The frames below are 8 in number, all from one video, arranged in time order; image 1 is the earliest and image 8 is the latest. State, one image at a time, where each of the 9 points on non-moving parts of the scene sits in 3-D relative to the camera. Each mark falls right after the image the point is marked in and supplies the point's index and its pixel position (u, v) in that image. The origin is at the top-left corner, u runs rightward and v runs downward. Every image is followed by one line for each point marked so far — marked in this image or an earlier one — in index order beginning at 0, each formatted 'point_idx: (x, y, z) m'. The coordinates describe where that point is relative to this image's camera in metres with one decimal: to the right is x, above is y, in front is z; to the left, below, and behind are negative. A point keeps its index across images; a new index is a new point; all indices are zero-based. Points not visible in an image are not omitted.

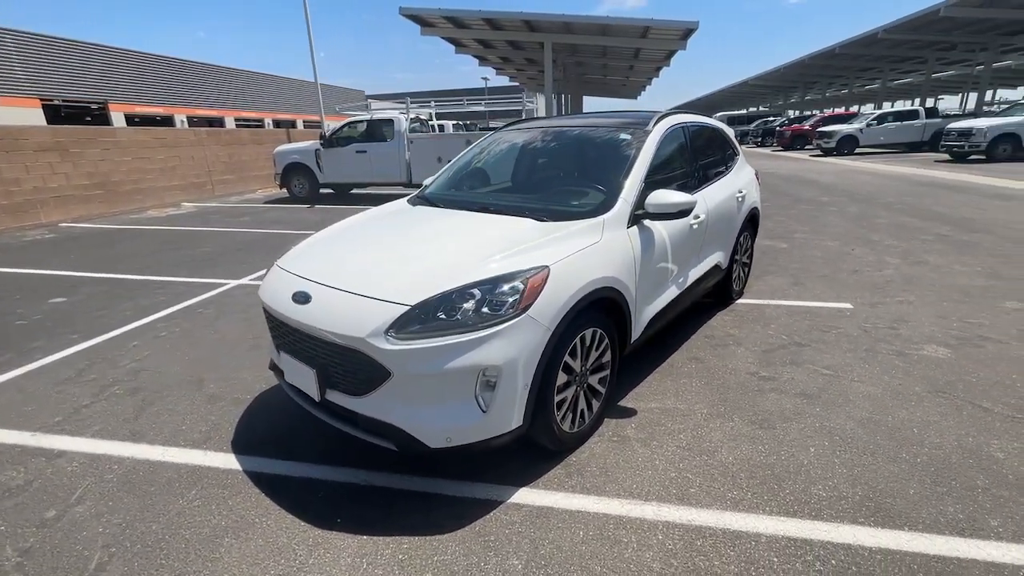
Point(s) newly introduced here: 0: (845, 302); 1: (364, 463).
0: (+3.5, -0.1, +5.0) m
1: (-0.8, -1.0, +2.7) m
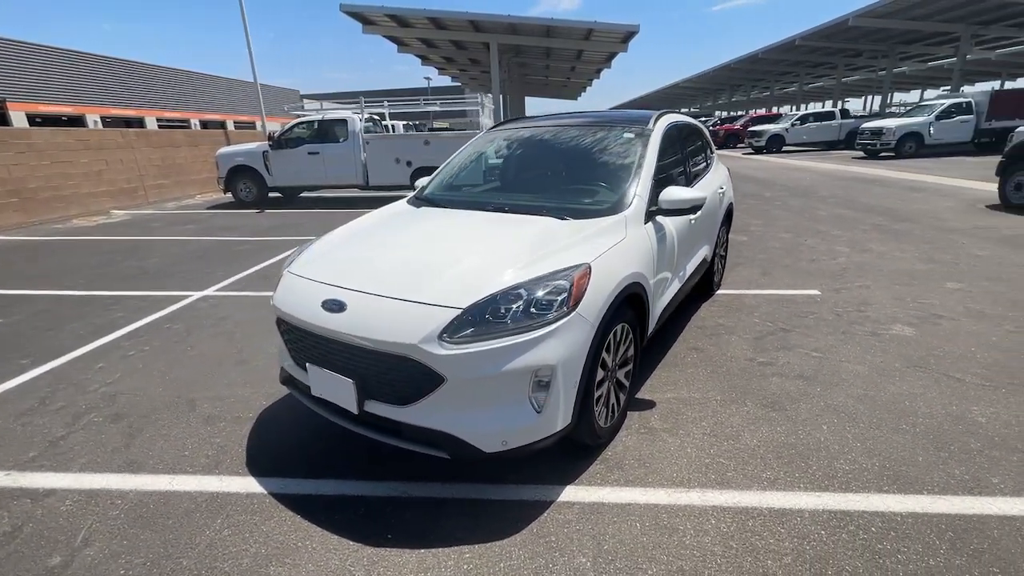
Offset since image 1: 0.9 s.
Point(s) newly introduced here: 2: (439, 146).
0: (+3.4, 0.0, +5.3) m
1: (-0.6, -1.0, +2.6) m
2: (-1.8, +3.5, +11.7) m
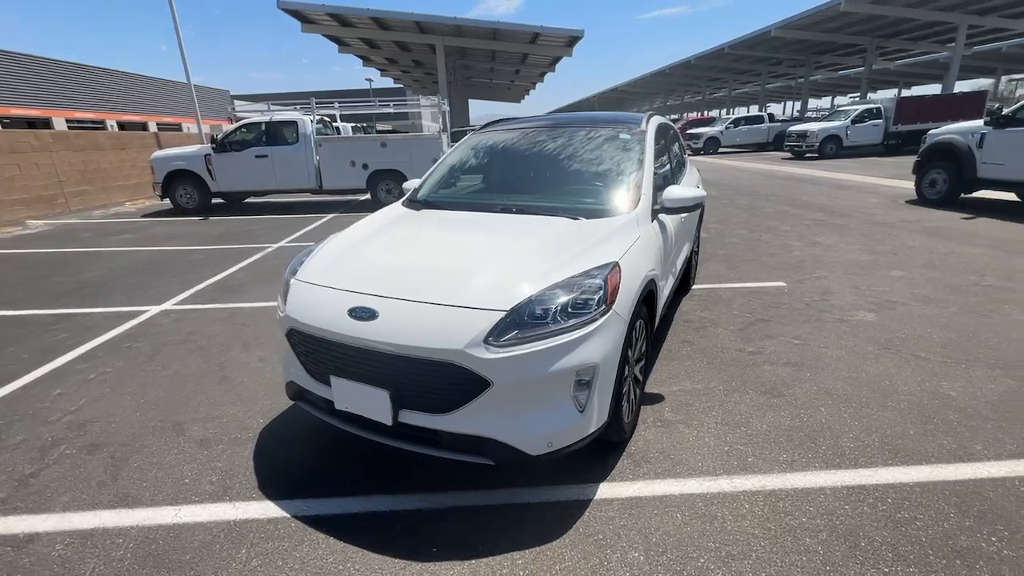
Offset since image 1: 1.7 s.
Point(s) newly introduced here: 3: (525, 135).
0: (+3.2, +0.1, +5.7) m
1: (-0.4, -1.0, +2.5) m
2: (-2.8, +3.4, +11.4) m
3: (+0.2, +1.3, +4.0) m
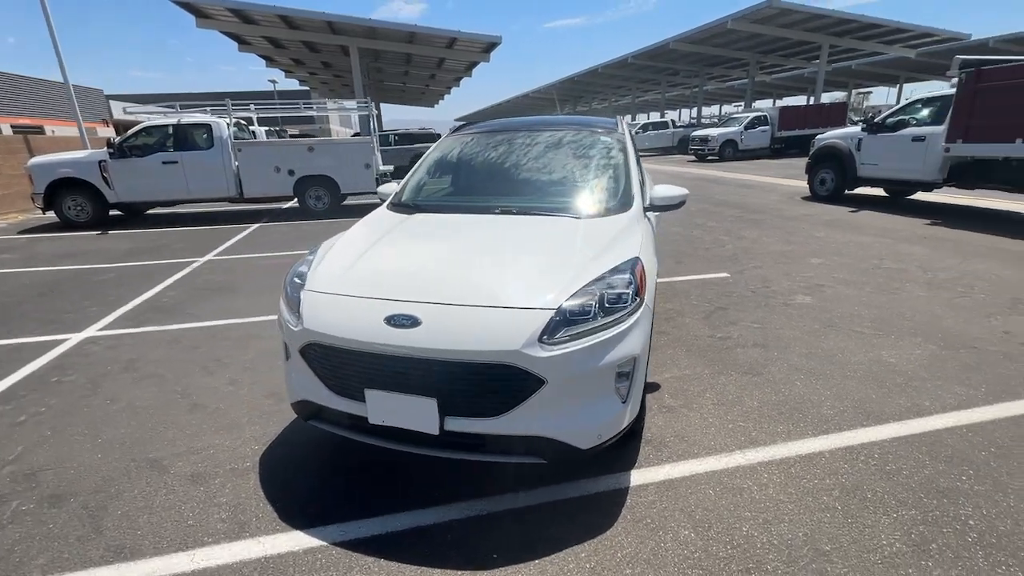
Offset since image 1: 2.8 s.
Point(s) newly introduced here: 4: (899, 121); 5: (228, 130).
0: (+2.7, +0.2, +6.2) m
1: (-0.2, -1.1, +2.4) m
2: (-4.3, +3.1, +10.9) m
3: (0.0, +1.3, +4.0) m
4: (+8.4, +3.6, +10.2) m
5: (-6.3, +3.5, +10.5) m
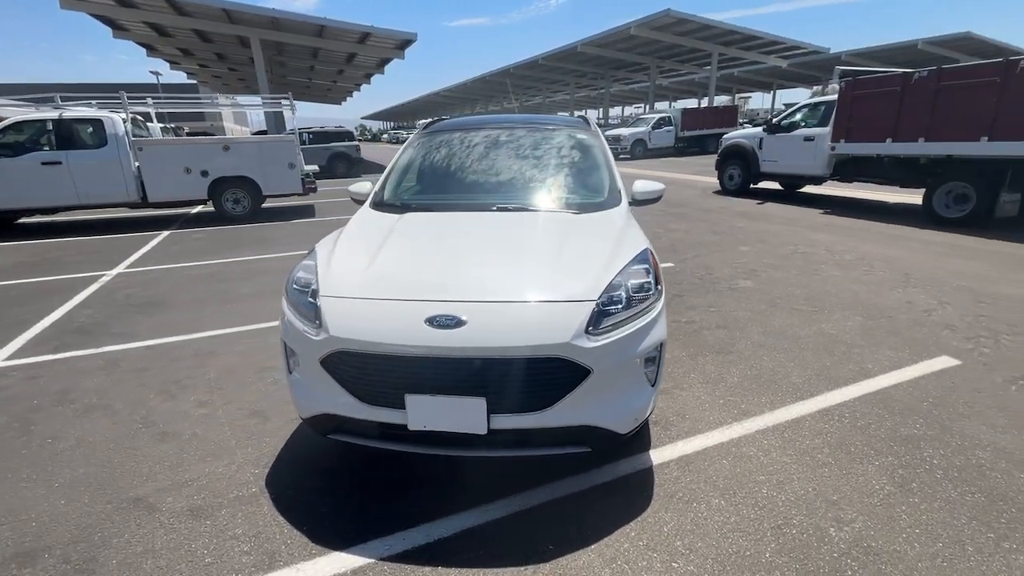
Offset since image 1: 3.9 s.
0: (+2.1, +0.4, +6.6) m
1: (-0.1, -1.0, +2.4) m
2: (-5.7, +2.9, +10.0) m
3: (-0.2, +1.3, +4.0) m
4: (+6.8, +4.0, +11.5) m
5: (-7.6, +3.2, +9.3) m
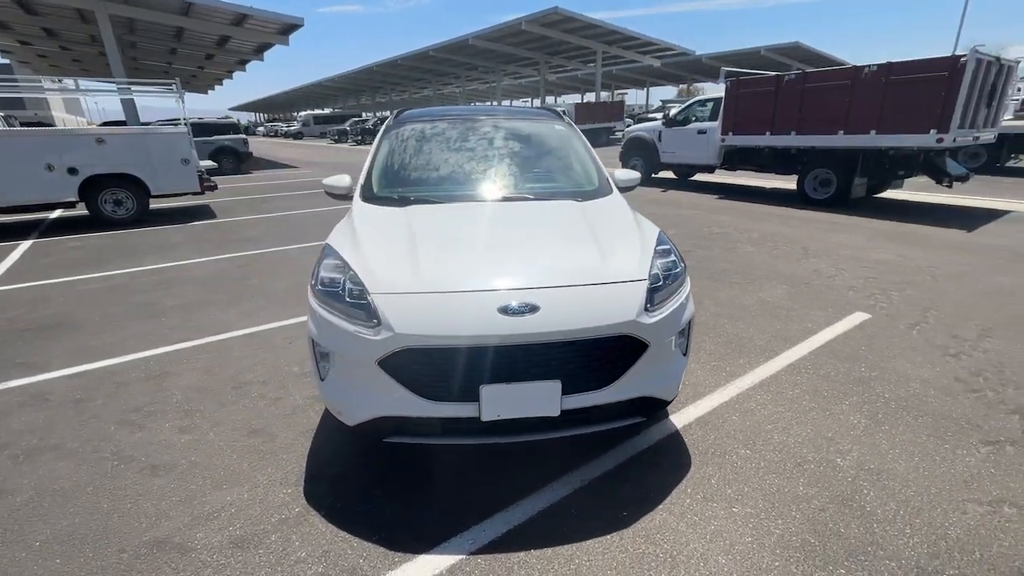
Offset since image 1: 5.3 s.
0: (+1.4, +0.6, +7.0) m
1: (+0.2, -1.0, +2.5) m
2: (-7.1, +2.6, +8.6) m
3: (-0.5, +1.3, +4.0) m
4: (+4.7, +4.6, +12.8) m
5: (-8.8, +2.8, +7.5) m
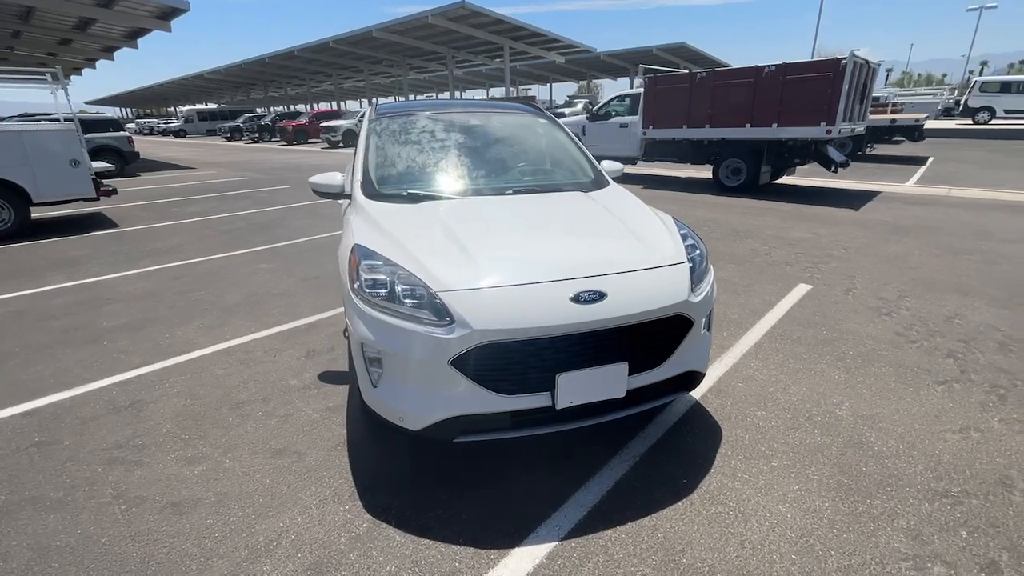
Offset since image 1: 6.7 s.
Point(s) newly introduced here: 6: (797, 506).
0: (+0.7, +0.8, +7.2) m
1: (+0.5, -0.9, +2.6) m
2: (-8.0, +2.2, +7.3) m
3: (-0.6, +1.4, +3.9) m
4: (+2.7, +5.0, +13.4) m
5: (-9.5, +2.2, +5.9) m
6: (+1.3, -1.0, +2.2) m
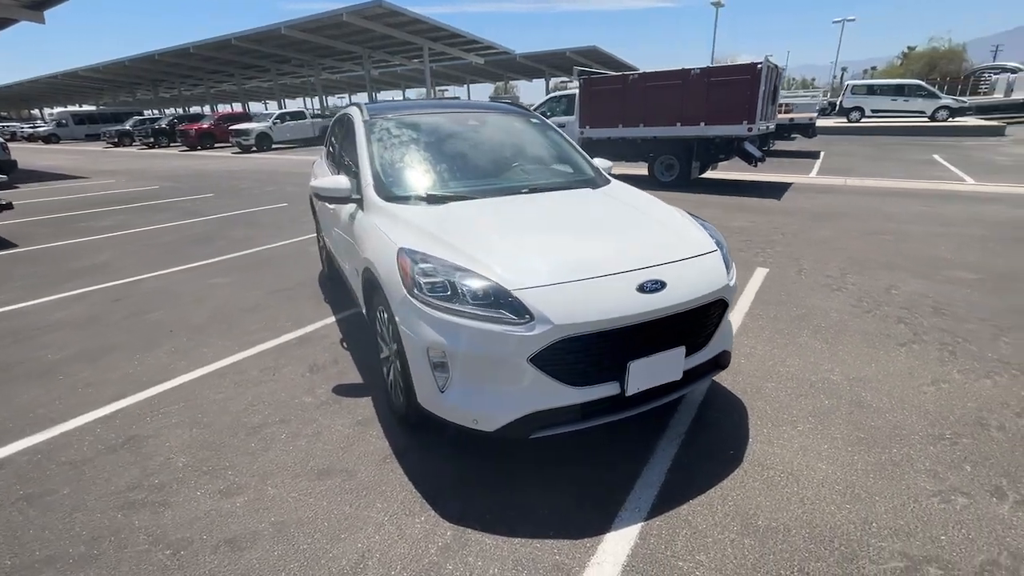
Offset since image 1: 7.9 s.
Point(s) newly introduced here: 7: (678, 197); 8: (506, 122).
0: (+0.2, +0.8, +7.3) m
1: (+0.8, -0.8, +2.7) m
2: (-8.6, +1.7, +6.0) m
3: (-0.6, +1.3, +3.8) m
4: (+0.9, +5.1, +13.7) m
5: (-9.8, +1.7, +4.4) m
6: (+1.7, -0.9, +2.4) m
7: (+3.7, +2.0, +10.5) m
8: (-0.1, +1.4, +4.1) m
